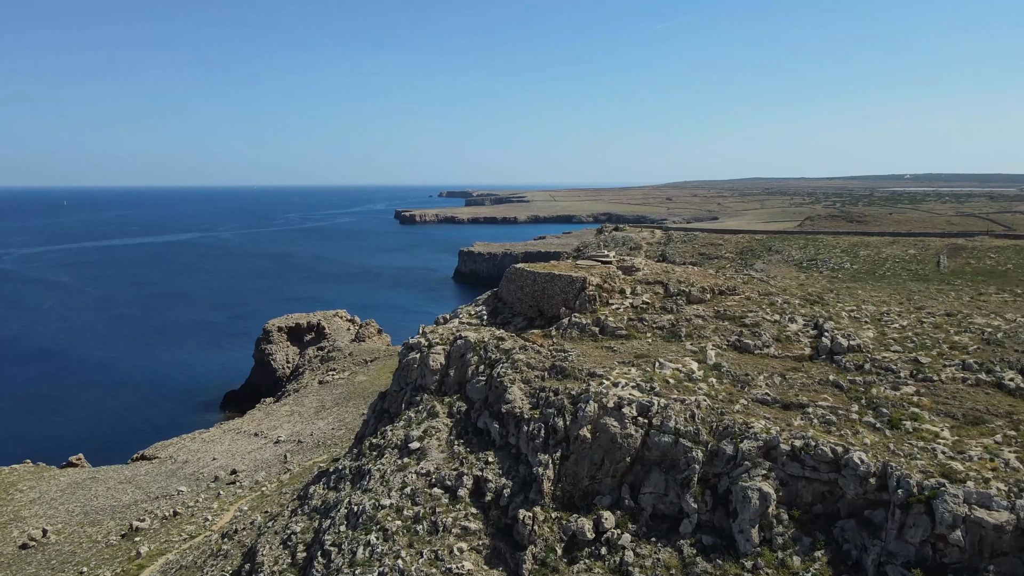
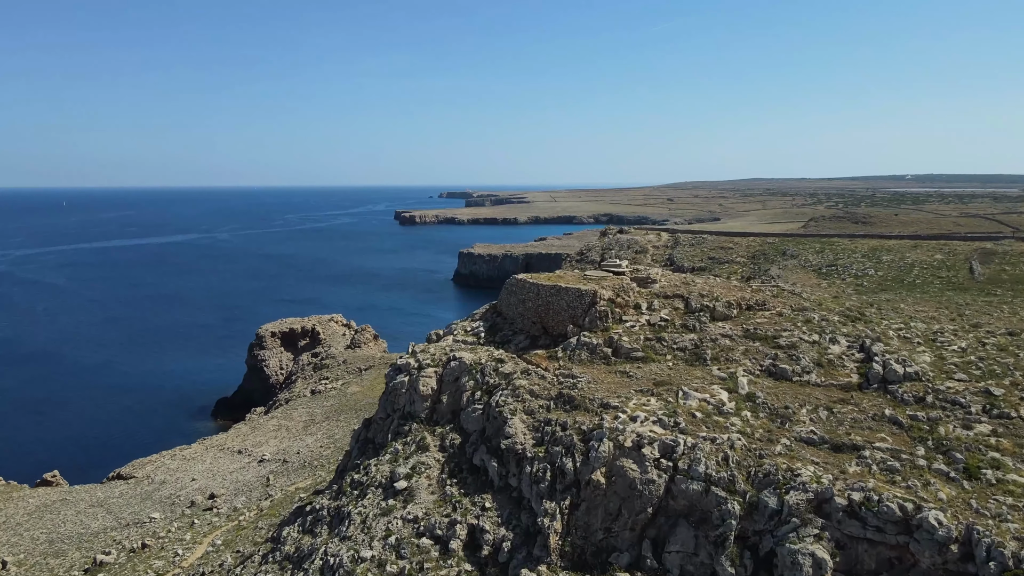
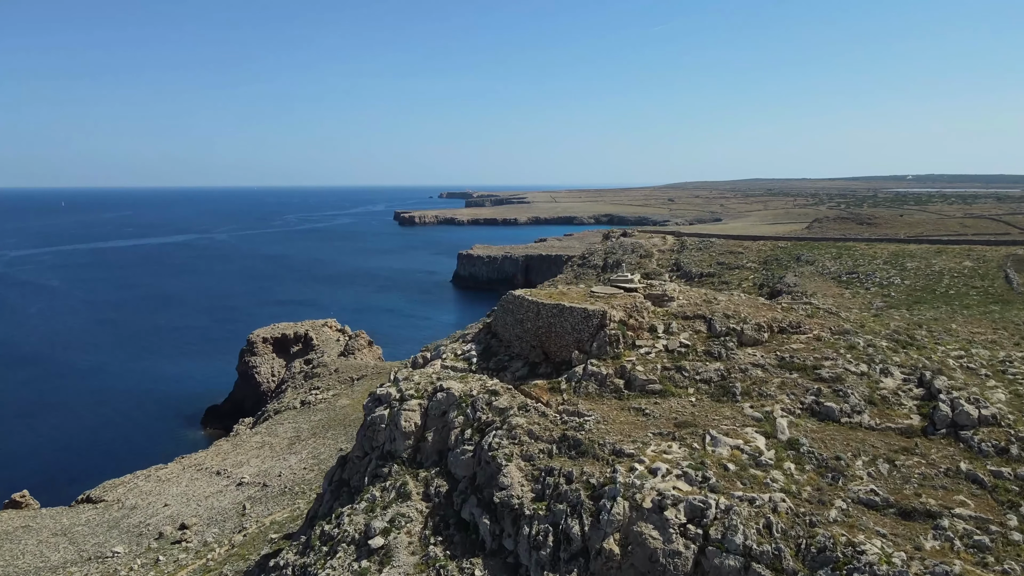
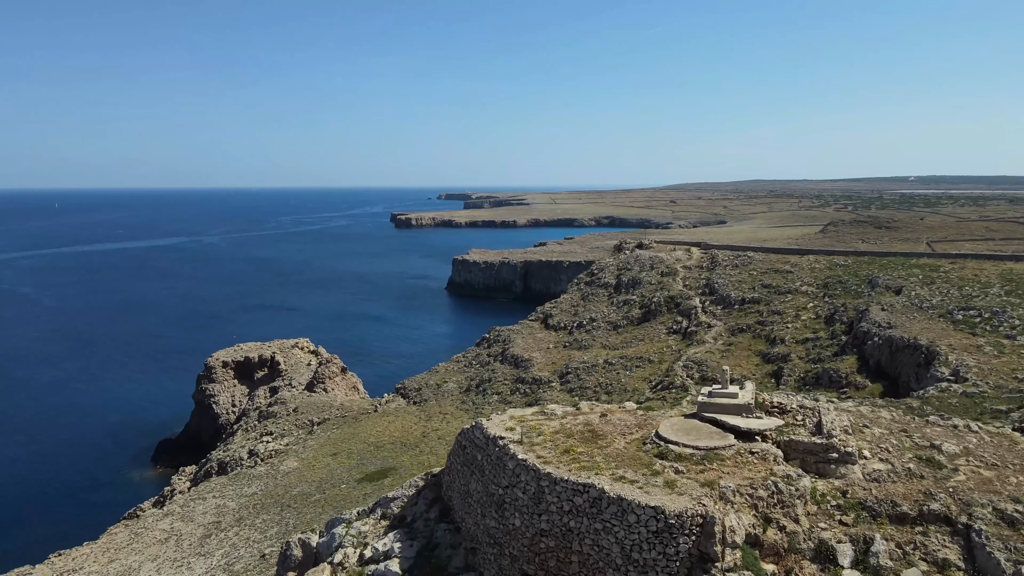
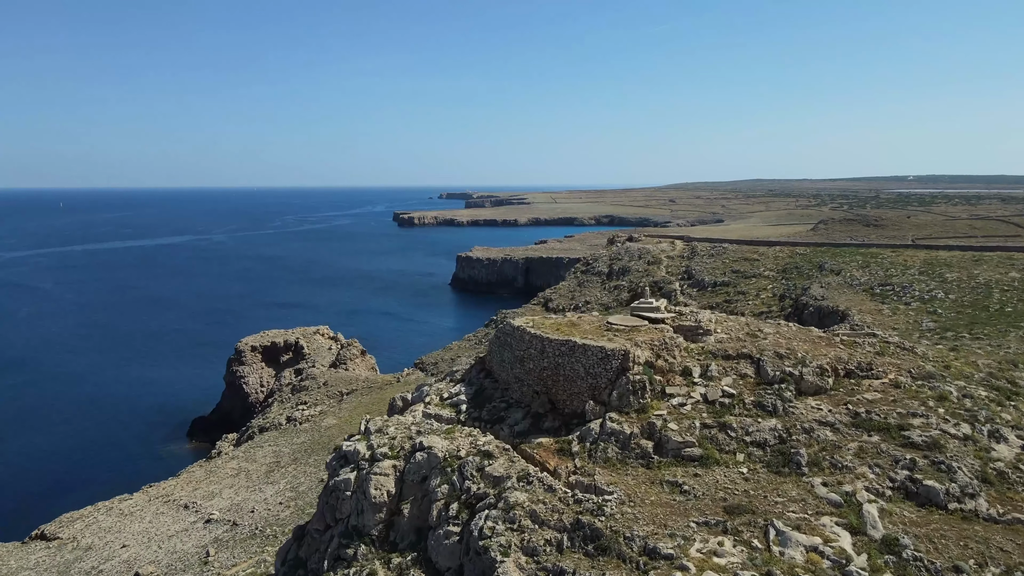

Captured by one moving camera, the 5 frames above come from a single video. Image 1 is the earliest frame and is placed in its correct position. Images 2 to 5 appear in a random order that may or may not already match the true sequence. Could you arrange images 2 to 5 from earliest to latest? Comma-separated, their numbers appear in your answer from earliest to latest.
2, 3, 5, 4
